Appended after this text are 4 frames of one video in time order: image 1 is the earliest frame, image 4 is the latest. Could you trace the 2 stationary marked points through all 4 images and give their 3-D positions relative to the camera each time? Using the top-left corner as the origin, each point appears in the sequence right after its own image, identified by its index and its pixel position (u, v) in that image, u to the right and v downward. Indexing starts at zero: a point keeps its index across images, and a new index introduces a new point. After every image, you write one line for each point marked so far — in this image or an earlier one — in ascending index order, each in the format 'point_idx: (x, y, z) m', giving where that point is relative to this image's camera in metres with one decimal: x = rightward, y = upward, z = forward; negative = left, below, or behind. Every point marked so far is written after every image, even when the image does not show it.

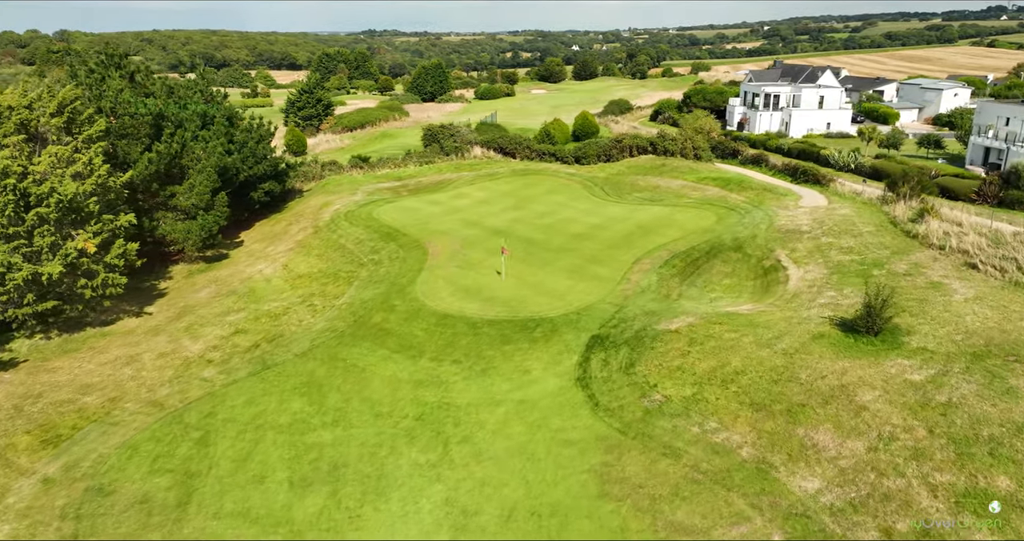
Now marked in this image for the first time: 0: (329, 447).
0: (-5.1, -4.6, +18.7) m
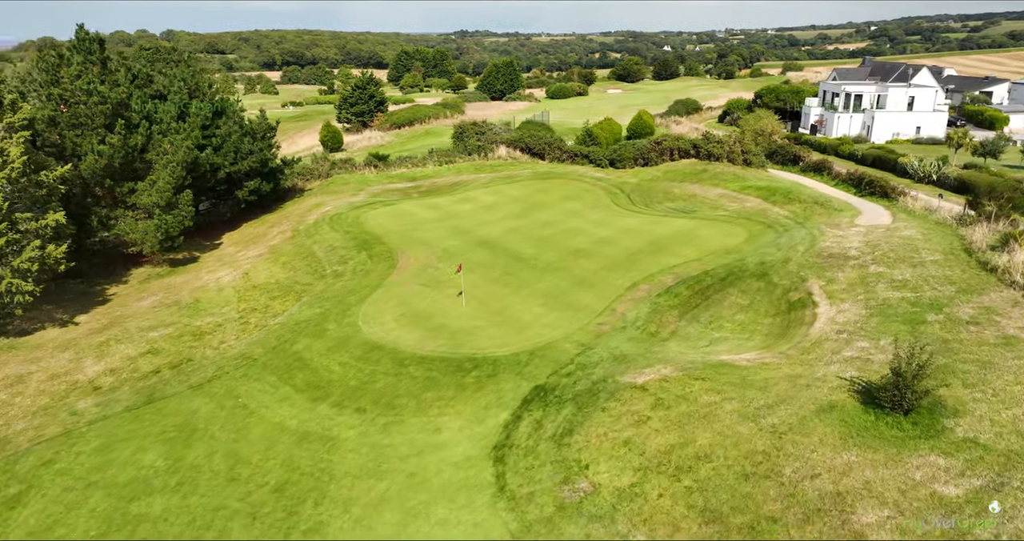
0: (-7.7, -5.2, +14.7) m
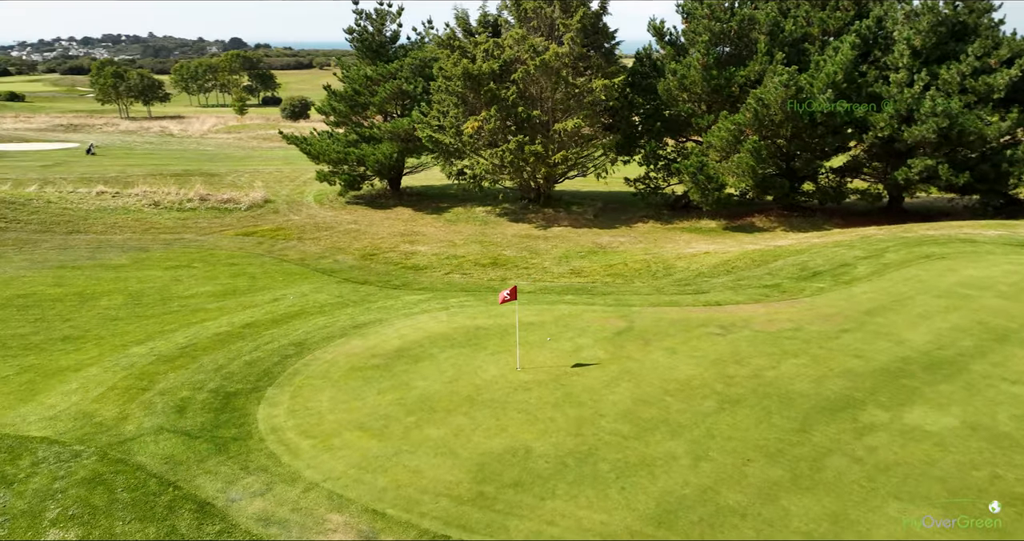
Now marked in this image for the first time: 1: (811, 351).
0: (-10.5, -0.8, +17.8) m
1: (+5.5, -1.5, +12.9) m
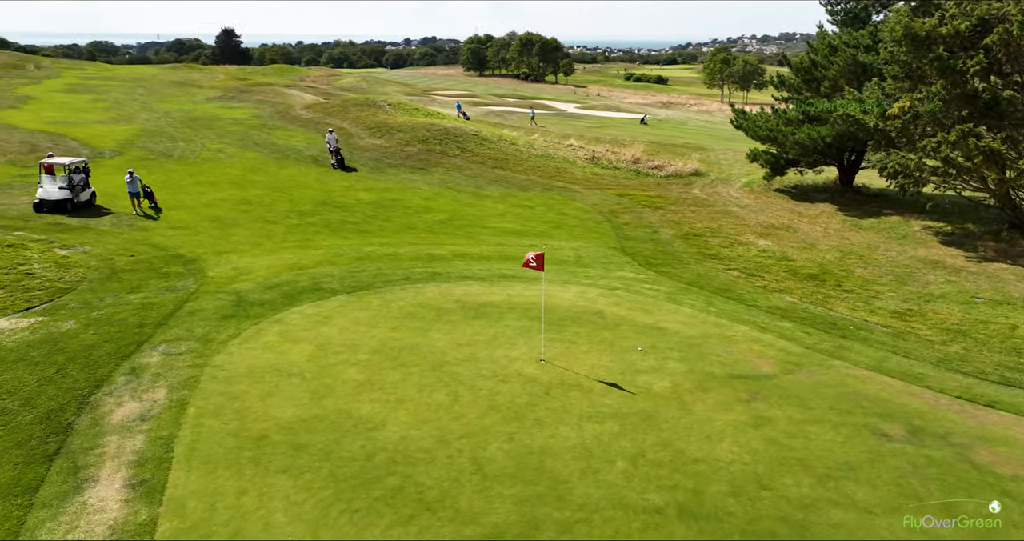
0: (-2.6, +1.7, +20.9) m
1: (+4.4, -2.3, +6.2) m
